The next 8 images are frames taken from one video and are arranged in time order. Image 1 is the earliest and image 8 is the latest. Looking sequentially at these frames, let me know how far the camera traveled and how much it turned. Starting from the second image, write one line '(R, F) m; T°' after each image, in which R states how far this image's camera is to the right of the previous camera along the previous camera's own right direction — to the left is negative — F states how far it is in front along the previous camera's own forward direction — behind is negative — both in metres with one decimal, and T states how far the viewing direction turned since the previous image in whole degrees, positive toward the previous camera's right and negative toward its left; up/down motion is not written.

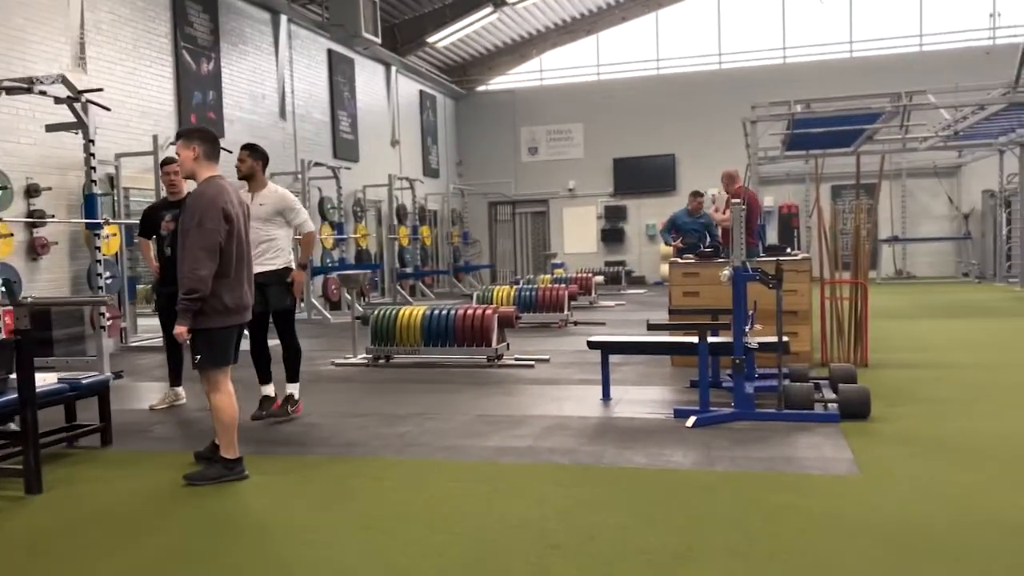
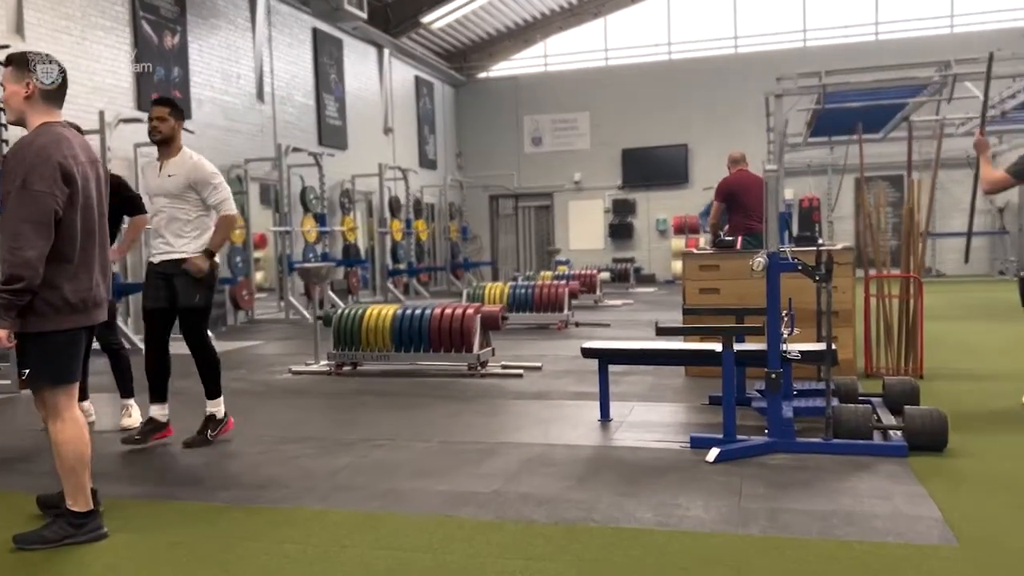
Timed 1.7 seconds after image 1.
(+0.2, +1.0) m; -1°
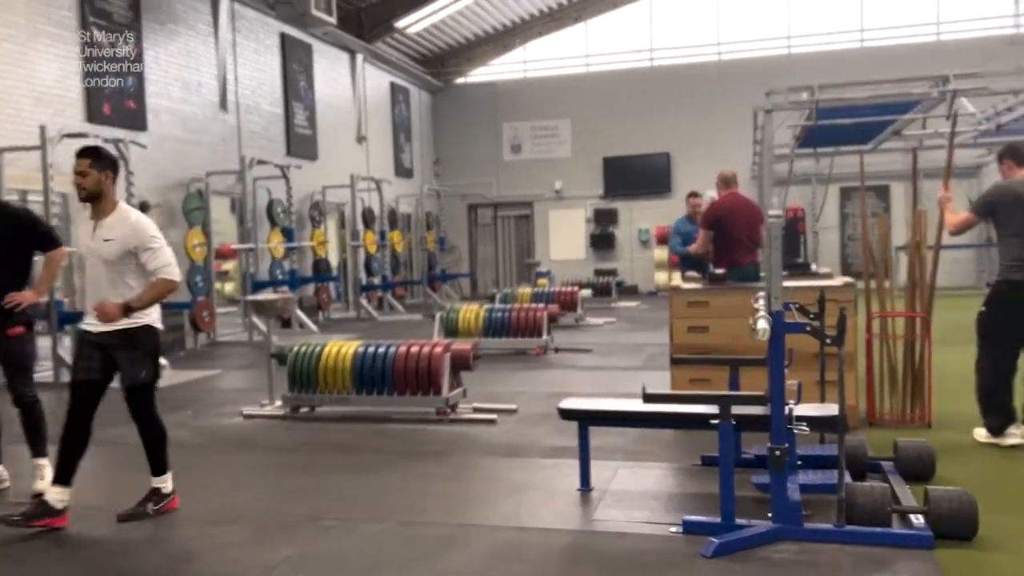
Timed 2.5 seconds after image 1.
(+0.1, +0.5) m; +1°
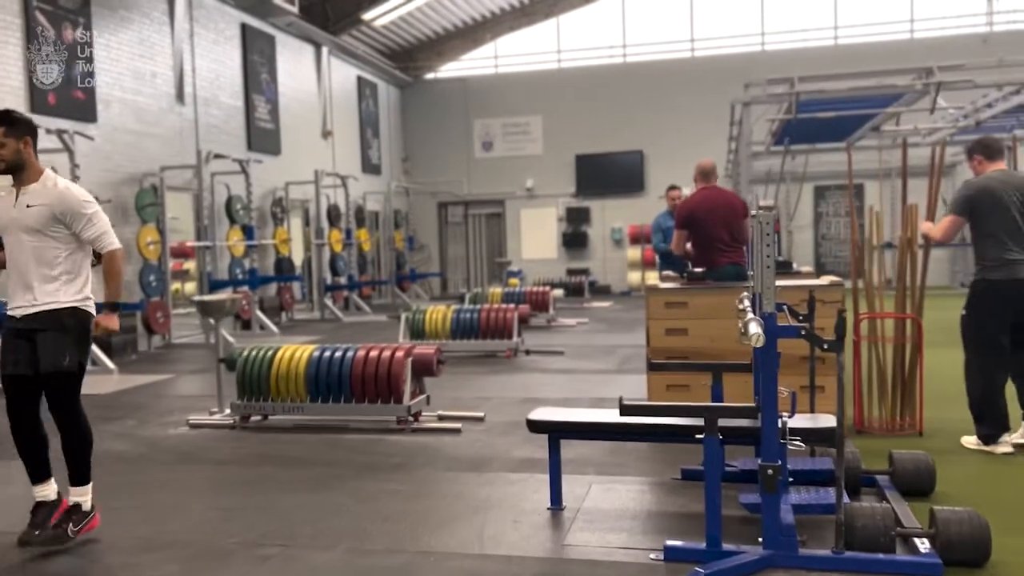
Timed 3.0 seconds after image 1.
(0.0, +0.3) m; +2°
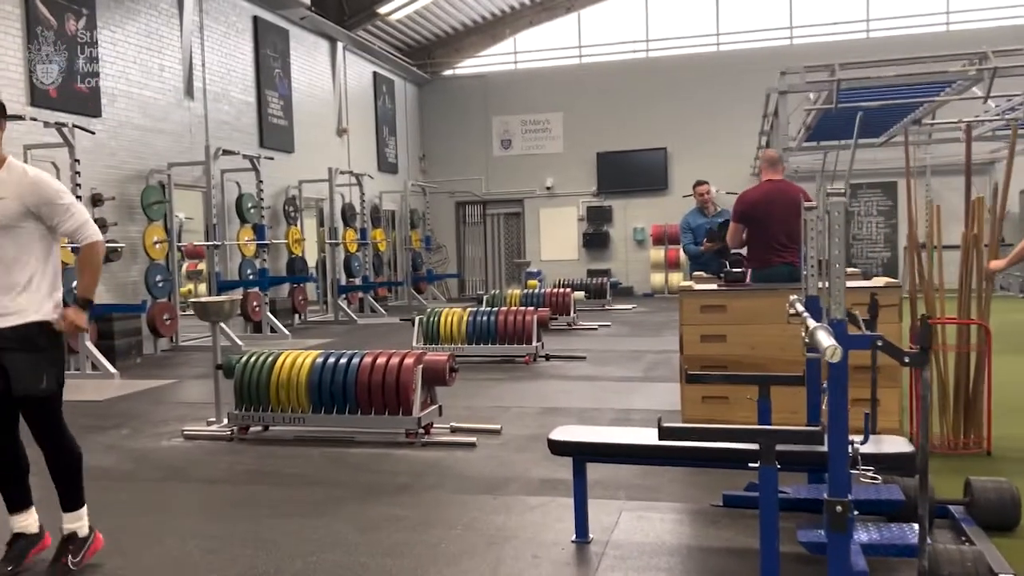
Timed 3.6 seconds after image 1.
(0.0, +0.4) m; -1°
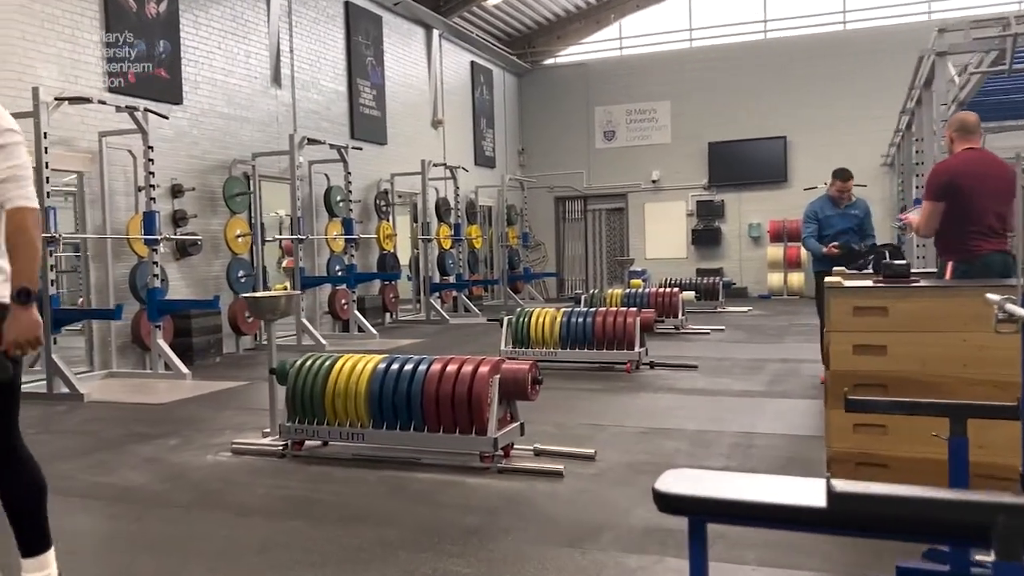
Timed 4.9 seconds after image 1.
(0.0, +0.8) m; -7°
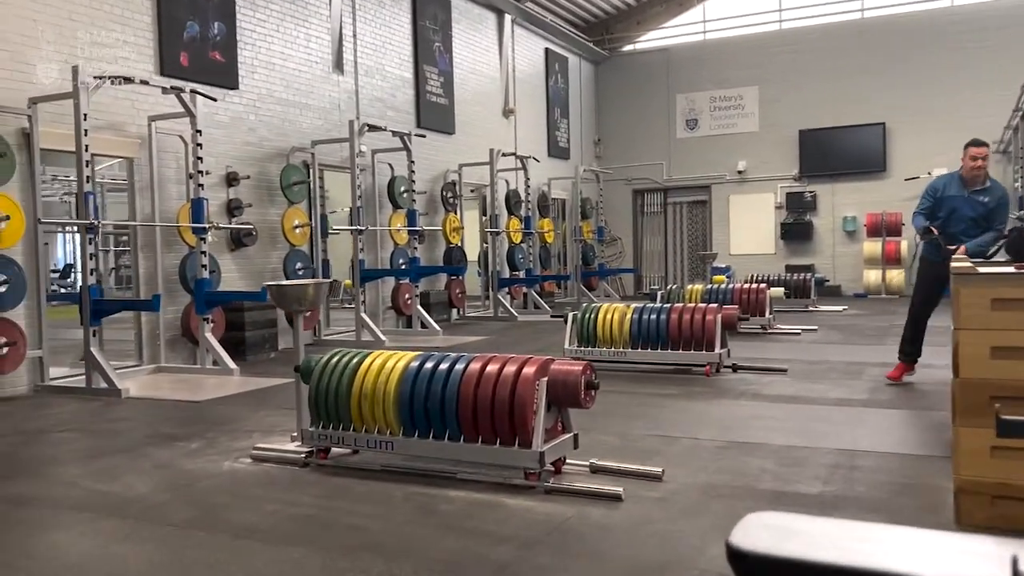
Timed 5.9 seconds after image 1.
(+0.1, +0.5) m; -6°
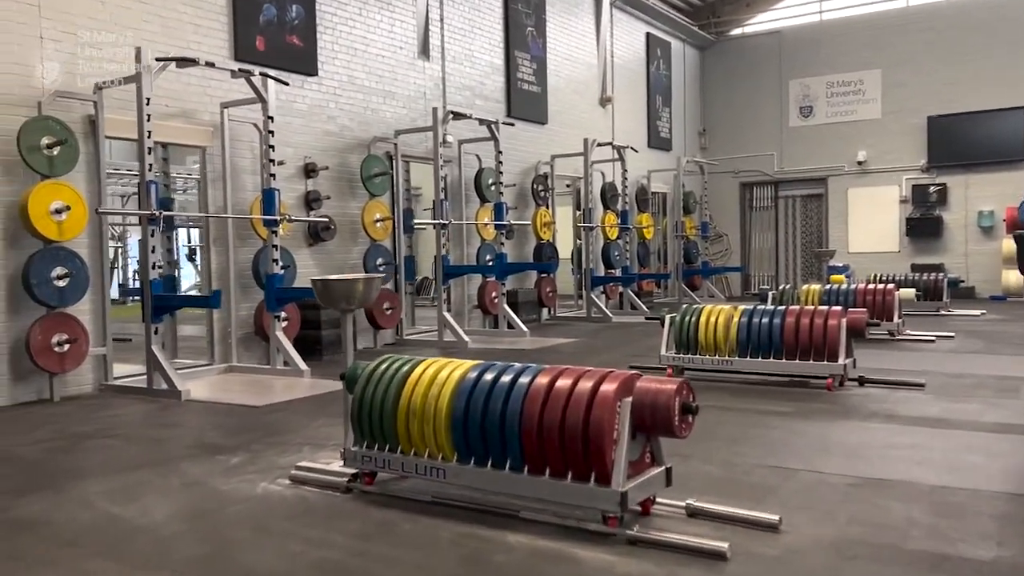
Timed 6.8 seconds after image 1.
(+0.1, +0.6) m; -7°
